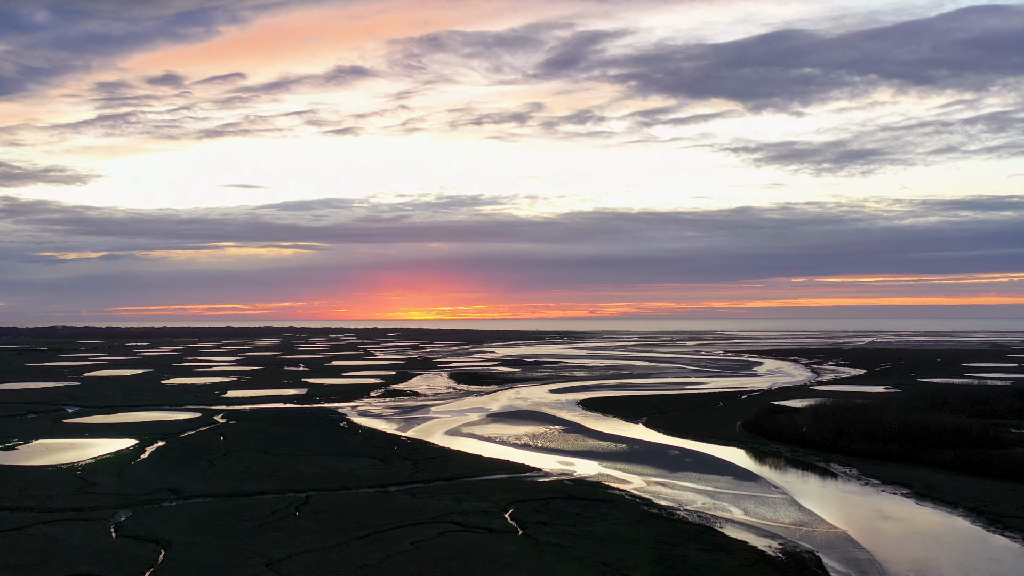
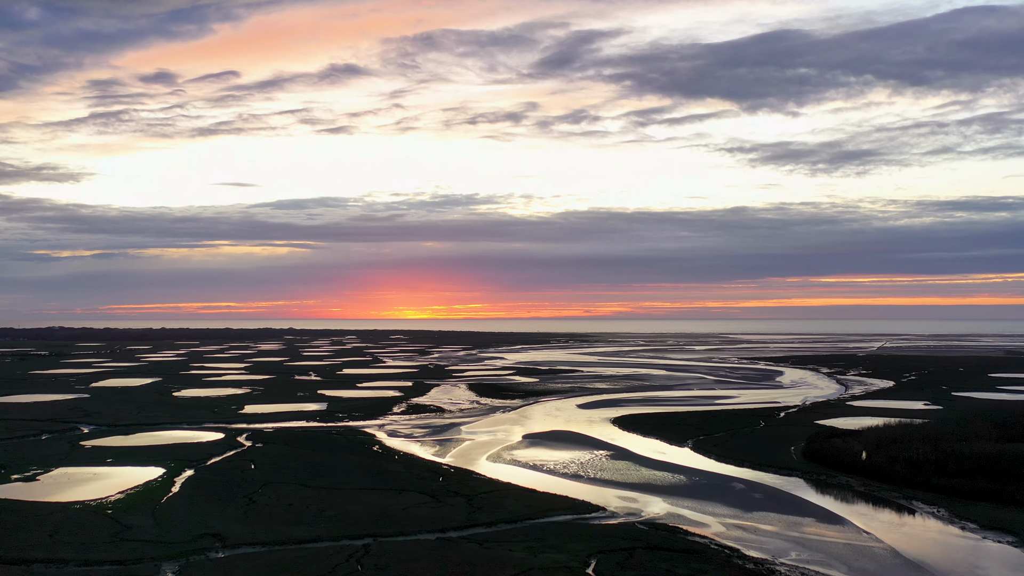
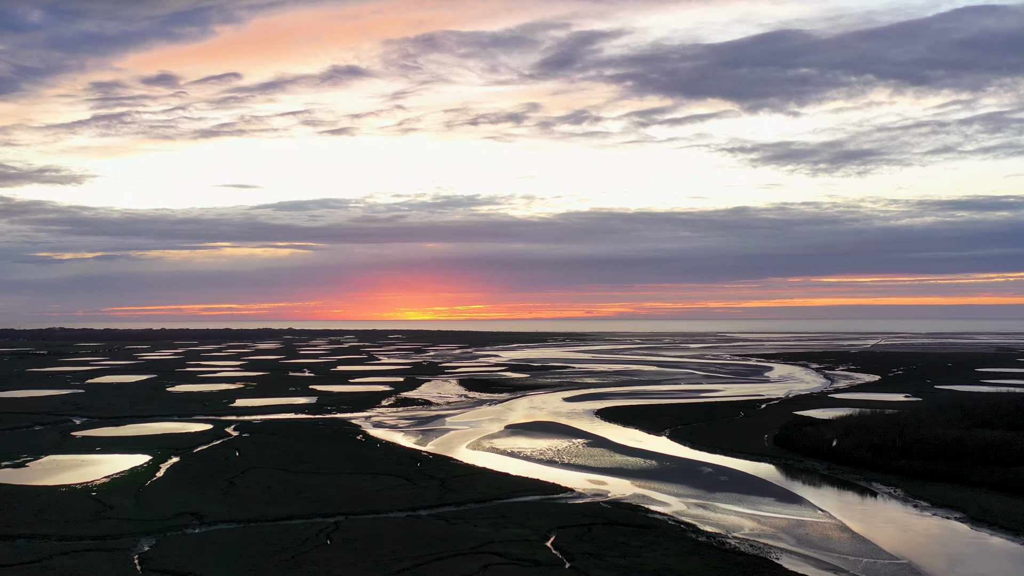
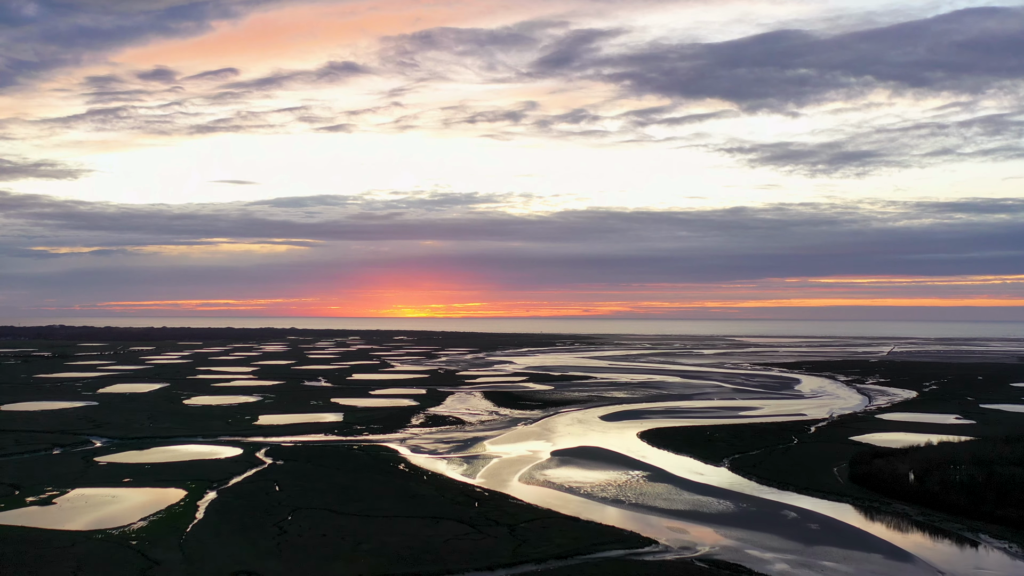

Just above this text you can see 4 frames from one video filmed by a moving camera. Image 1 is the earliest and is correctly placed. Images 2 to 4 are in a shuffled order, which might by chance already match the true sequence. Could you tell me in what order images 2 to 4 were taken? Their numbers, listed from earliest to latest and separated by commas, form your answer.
3, 2, 4
